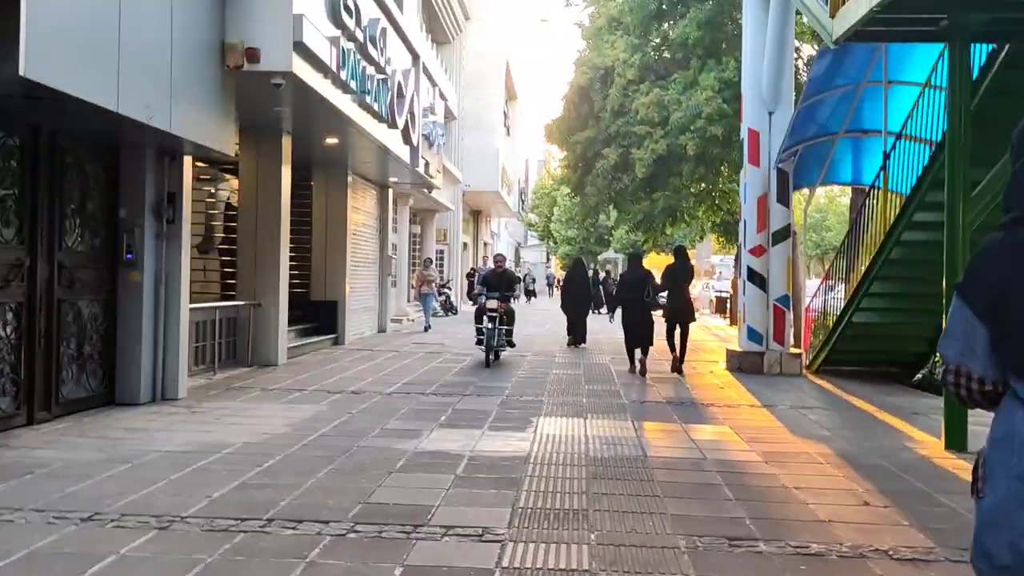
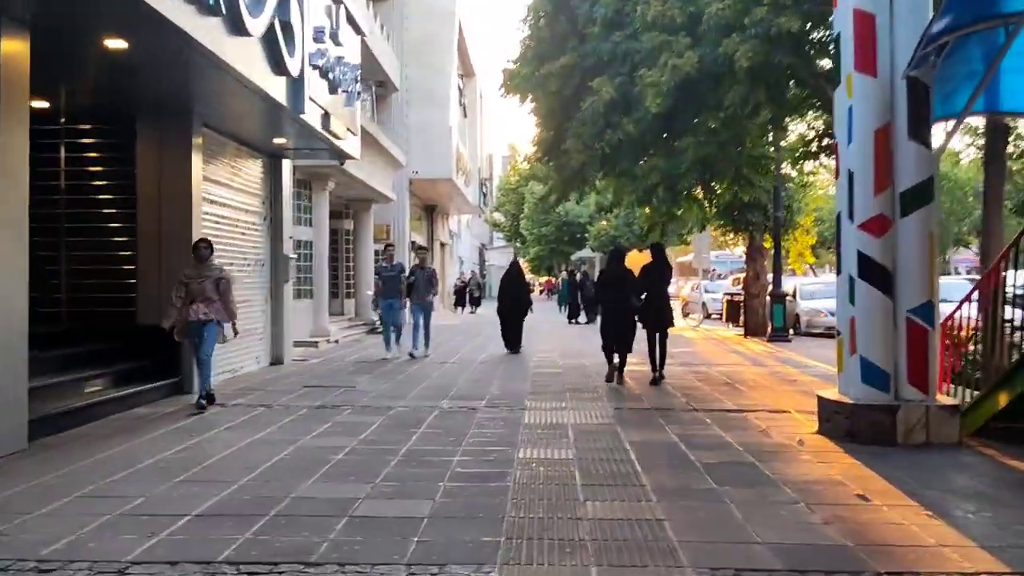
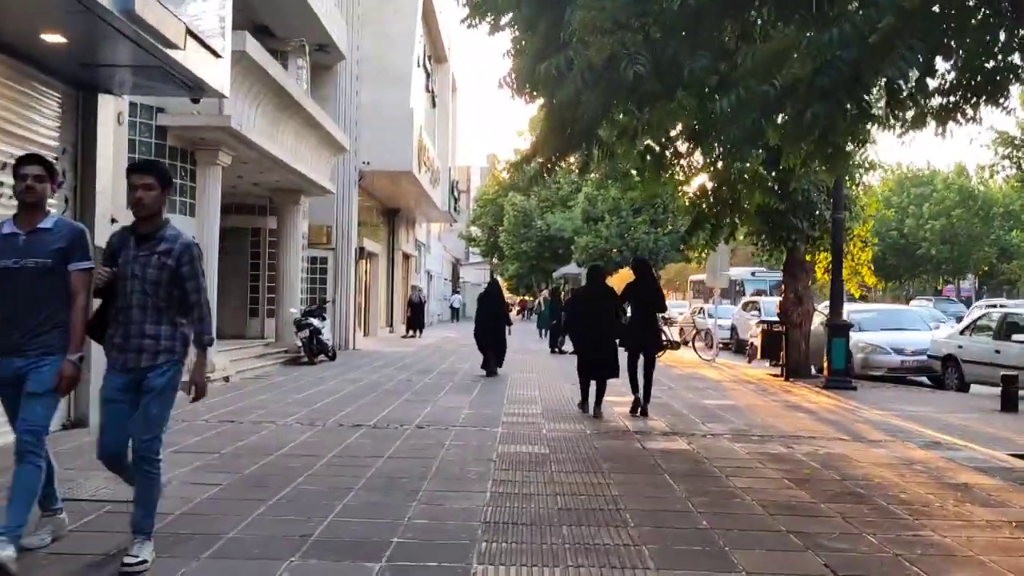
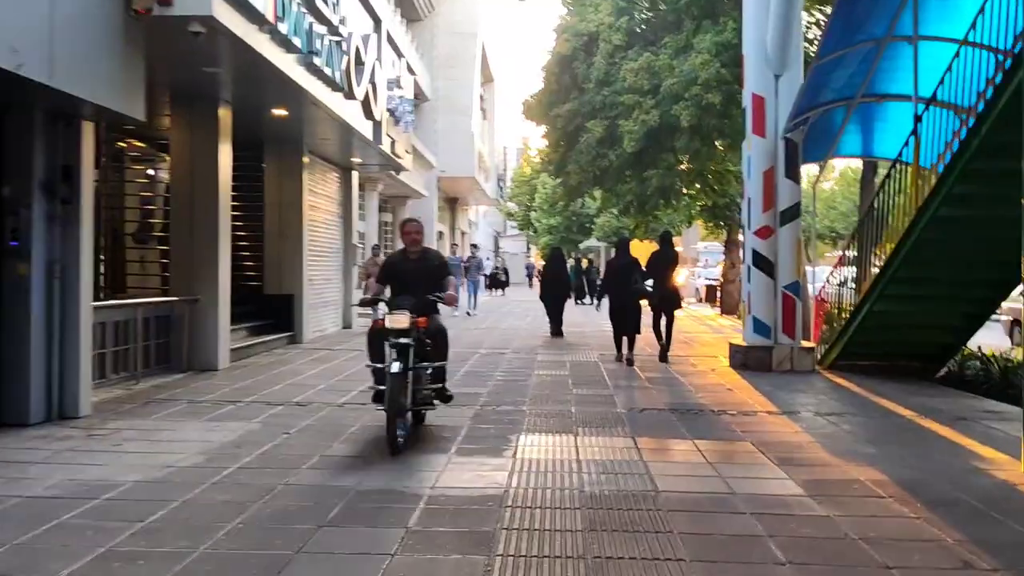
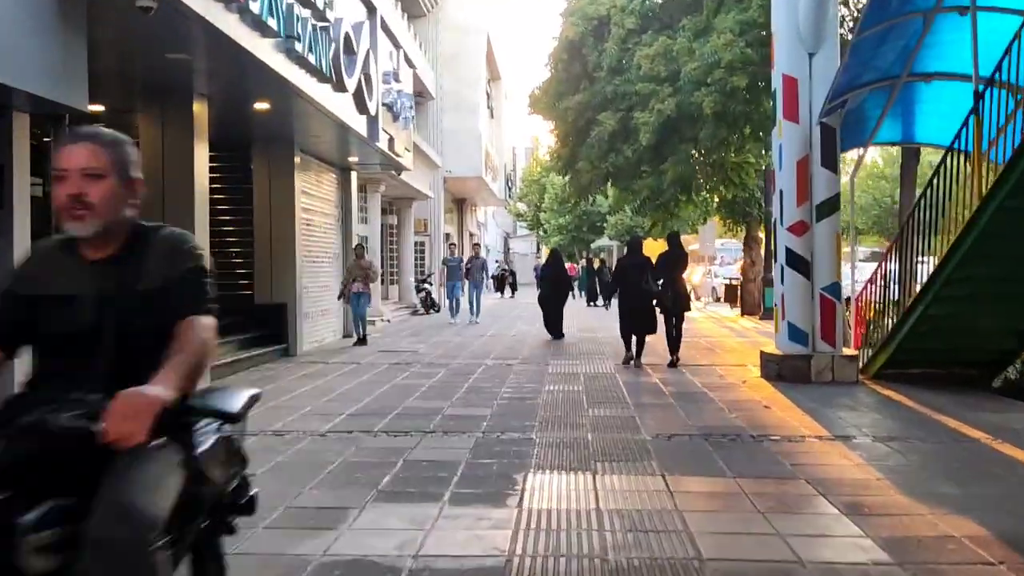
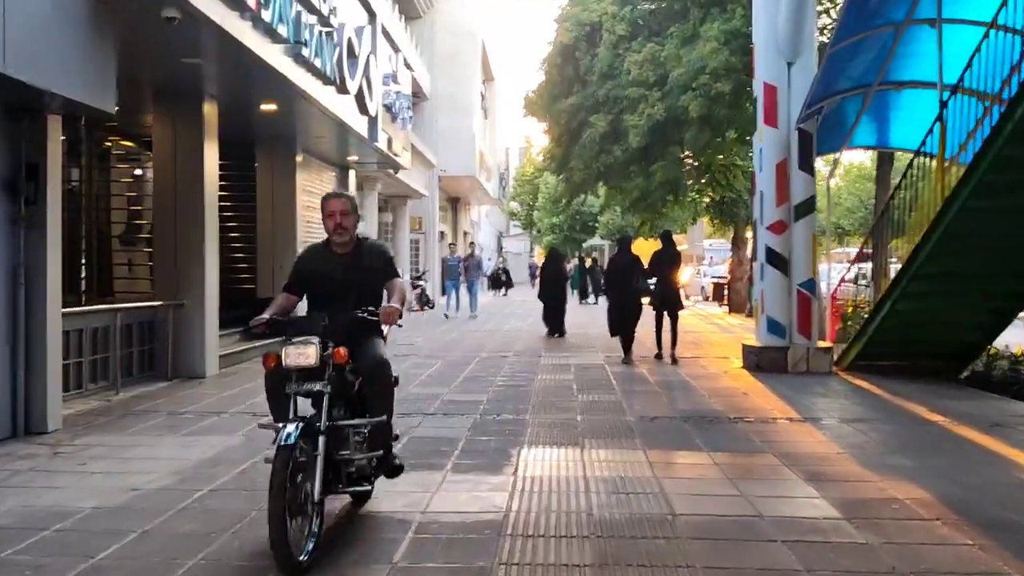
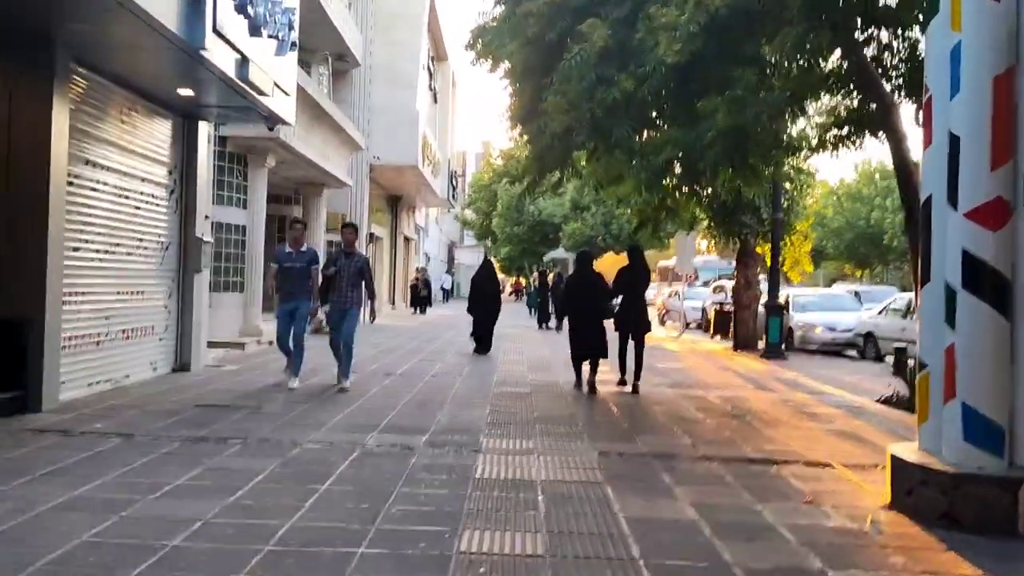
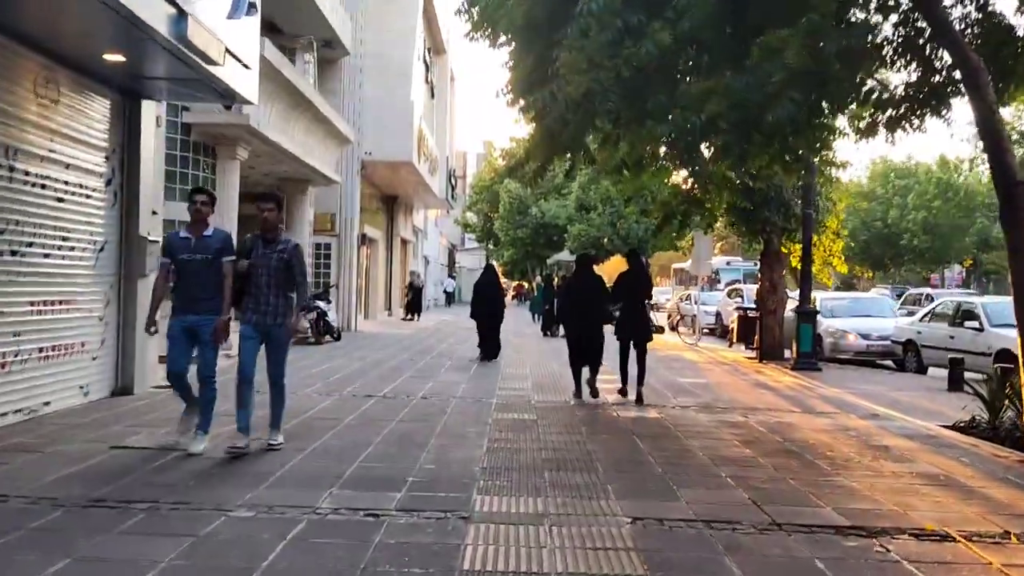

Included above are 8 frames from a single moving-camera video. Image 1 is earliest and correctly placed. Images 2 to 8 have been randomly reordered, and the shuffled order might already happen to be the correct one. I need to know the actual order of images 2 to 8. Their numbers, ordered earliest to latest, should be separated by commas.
4, 6, 5, 2, 7, 8, 3
